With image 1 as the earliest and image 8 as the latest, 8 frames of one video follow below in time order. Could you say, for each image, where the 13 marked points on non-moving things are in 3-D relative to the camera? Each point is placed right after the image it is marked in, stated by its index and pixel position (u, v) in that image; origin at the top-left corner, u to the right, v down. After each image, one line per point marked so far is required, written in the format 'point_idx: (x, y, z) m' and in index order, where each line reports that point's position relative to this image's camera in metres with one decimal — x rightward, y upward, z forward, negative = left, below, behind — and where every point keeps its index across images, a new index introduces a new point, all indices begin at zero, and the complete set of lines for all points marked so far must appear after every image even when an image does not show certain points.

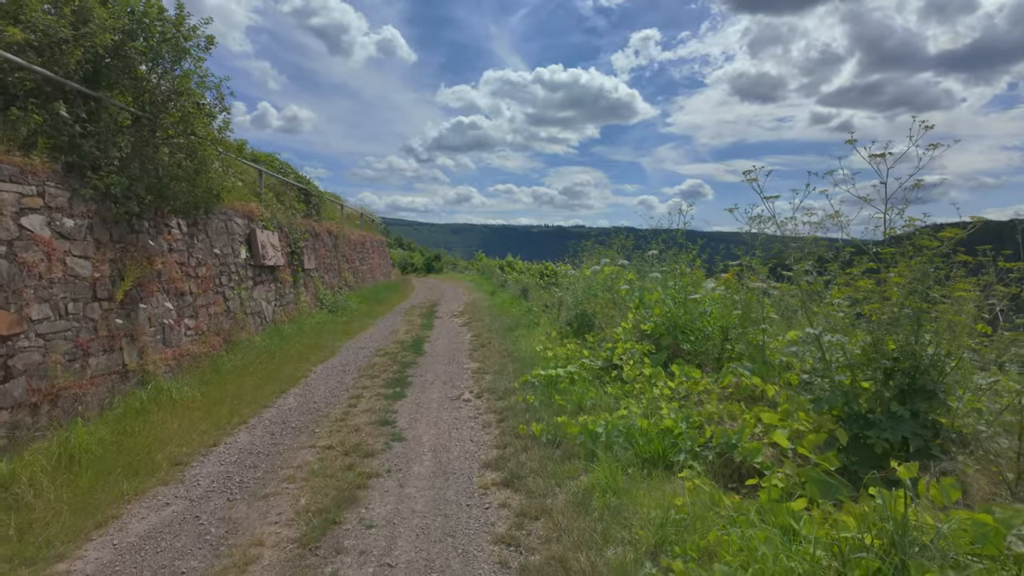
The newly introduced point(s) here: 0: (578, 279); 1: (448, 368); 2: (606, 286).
0: (+1.2, +0.1, +9.8) m
1: (-0.8, -1.1, +7.9) m
2: (+1.3, 0.0, +8.0) m
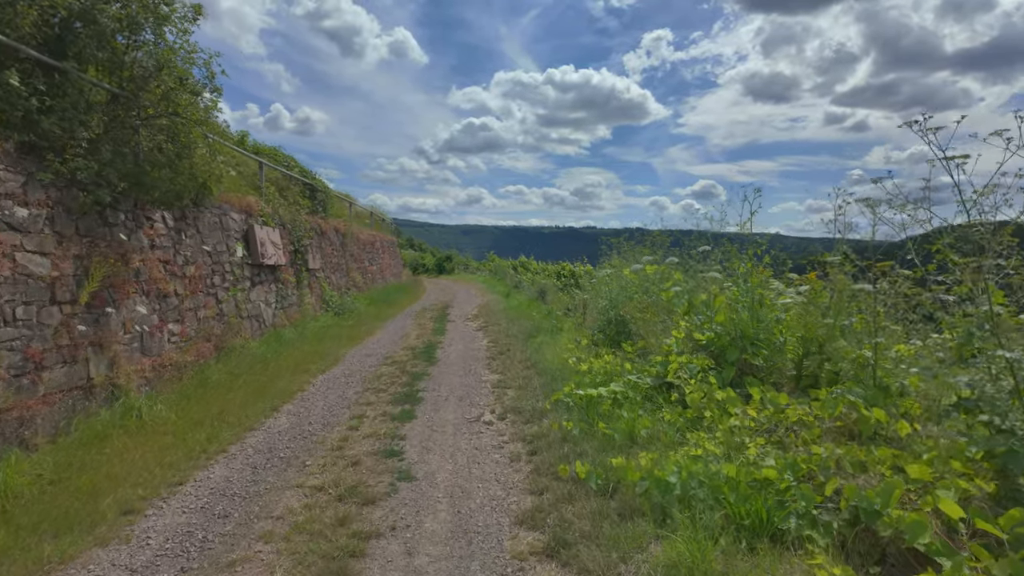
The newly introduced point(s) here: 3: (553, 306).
0: (+1.5, +0.1, +8.8) m
1: (-0.6, -1.1, +6.9) m
2: (+1.6, 0.0, +7.0) m
3: (+0.9, -0.4, +13.0) m
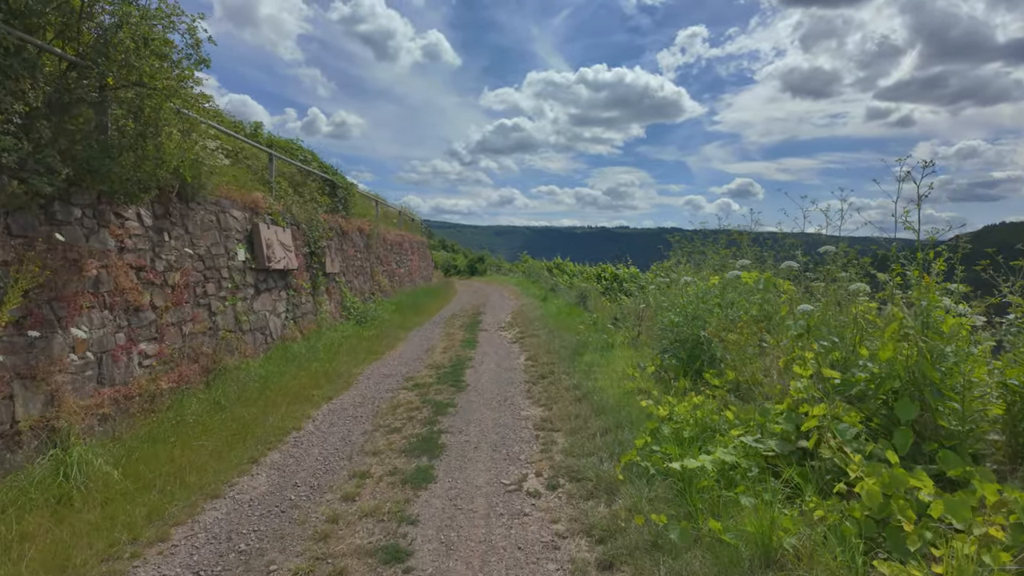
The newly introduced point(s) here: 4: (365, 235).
0: (+2.0, 0.0, +7.2) m
1: (-0.1, -1.2, +5.5) m
2: (+2.1, -0.2, +5.5) m
3: (+1.7, -0.5, +11.5) m
4: (-3.7, +1.4, +15.1) m
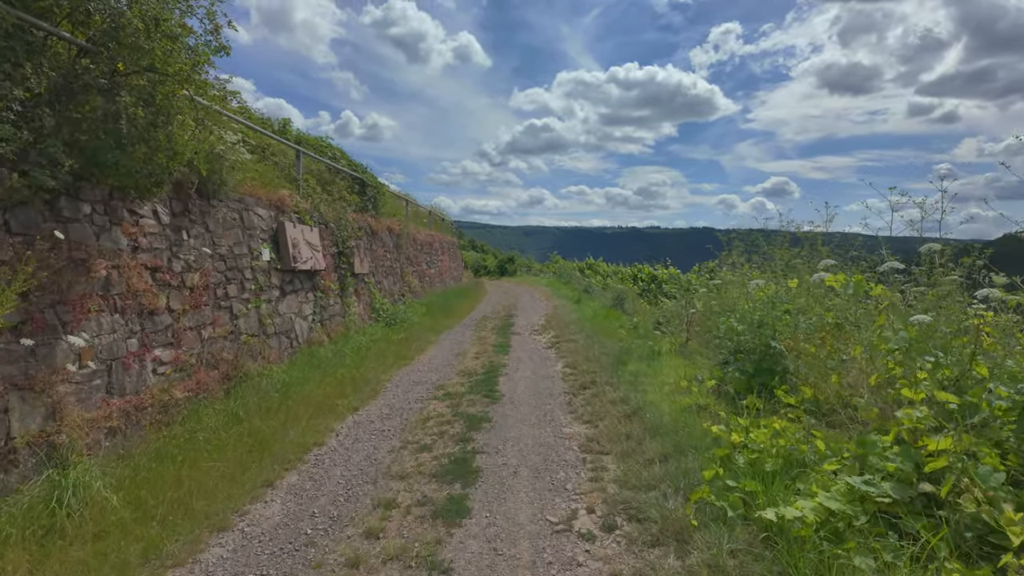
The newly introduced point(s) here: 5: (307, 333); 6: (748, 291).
0: (+2.5, -0.1, +6.6) m
1: (+0.2, -1.2, +4.9) m
2: (+2.4, -0.2, +4.8) m
3: (+2.3, -0.6, +10.9) m
4: (-2.9, +1.3, +14.7) m
5: (-3.0, -0.7, +8.8) m
6: (+2.4, 0.0, +6.1) m
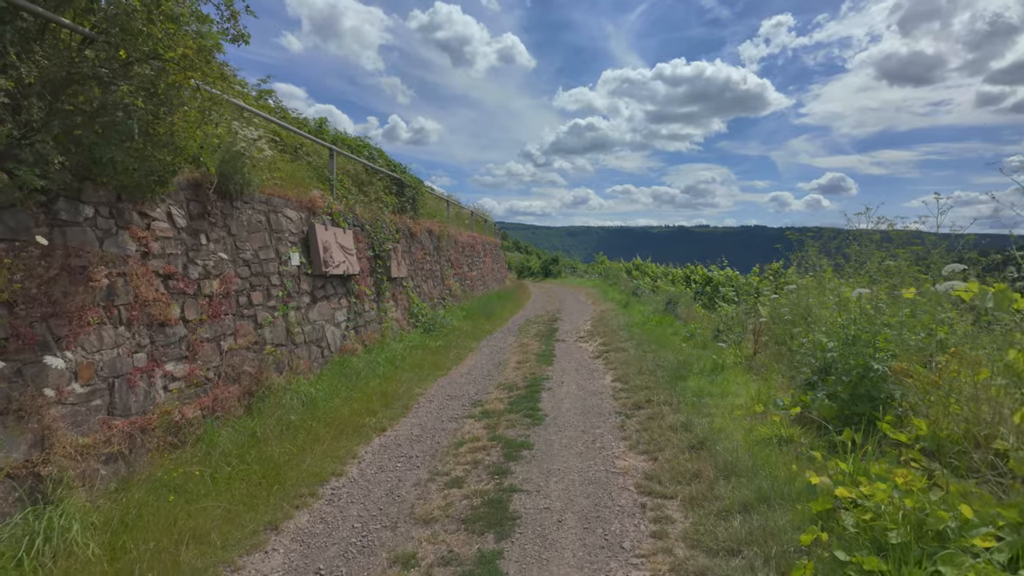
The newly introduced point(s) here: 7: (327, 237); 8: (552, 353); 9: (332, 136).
0: (+2.9, -0.1, +5.7) m
1: (+0.6, -1.3, +4.2) m
2: (+2.7, -0.3, +4.0) m
3: (+3.1, -0.7, +10.0) m
4: (-1.9, +1.2, +14.2) m
5: (-2.4, -0.7, +8.3) m
6: (+2.8, -0.1, +5.2) m
7: (-2.6, +0.7, +8.2) m
8: (+0.6, -1.0, +9.4) m
9: (-3.3, +2.8, +11.0) m
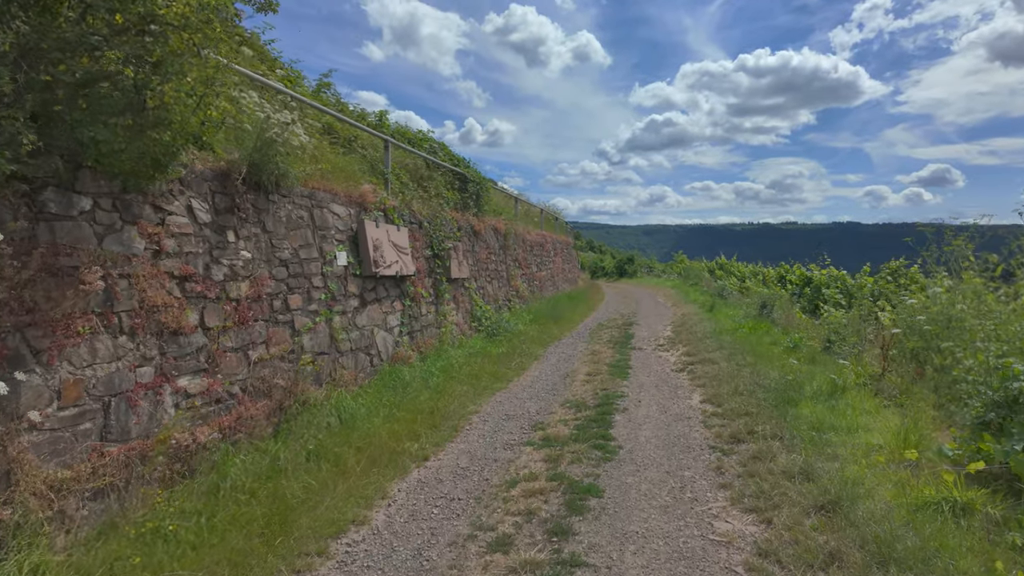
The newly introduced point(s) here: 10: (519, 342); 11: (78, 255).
0: (+3.4, -0.2, +4.3) m
1: (+0.9, -1.3, +3.2) m
2: (+3.0, -0.3, +2.6) m
3: (+4.1, -0.7, +8.6) m
4: (-0.2, +1.2, +13.4) m
5: (-1.5, -0.8, +7.6) m
6: (+3.3, -0.1, +3.9) m
7: (-1.7, +0.7, +7.5) m
8: (+1.6, -1.1, +8.3) m
9: (-2.1, +2.8, +10.4) m
10: (+0.1, -0.9, +10.2) m
11: (-2.7, +0.2, +3.7) m
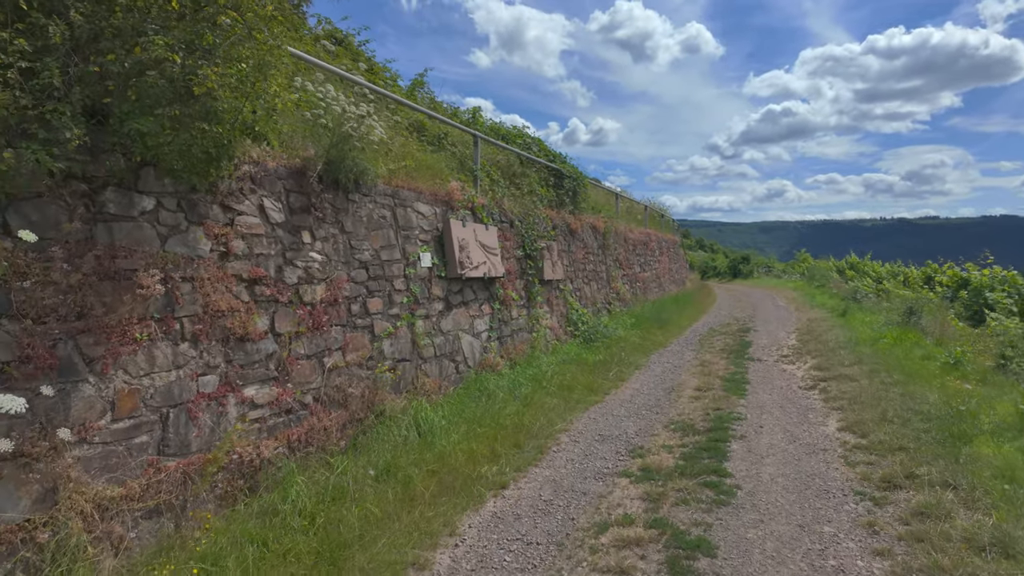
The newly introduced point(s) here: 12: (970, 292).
0: (+3.9, -0.2, +3.1) m
1: (+1.2, -1.4, +2.4) m
2: (+3.2, -0.3, +1.5) m
3: (+5.4, -0.7, +7.1) m
4: (+1.9, +1.2, +12.6) m
5: (-0.4, -0.8, +7.2) m
6: (+3.7, -0.1, +2.6) m
7: (-0.6, +0.6, +7.1) m
8: (+2.9, -1.1, +7.3) m
9: (-0.5, +2.8, +10.0) m
10: (+1.7, -1.0, +9.4) m
11: (-2.2, +0.2, +3.5) m
12: (+8.5, 0.0, +10.9) m
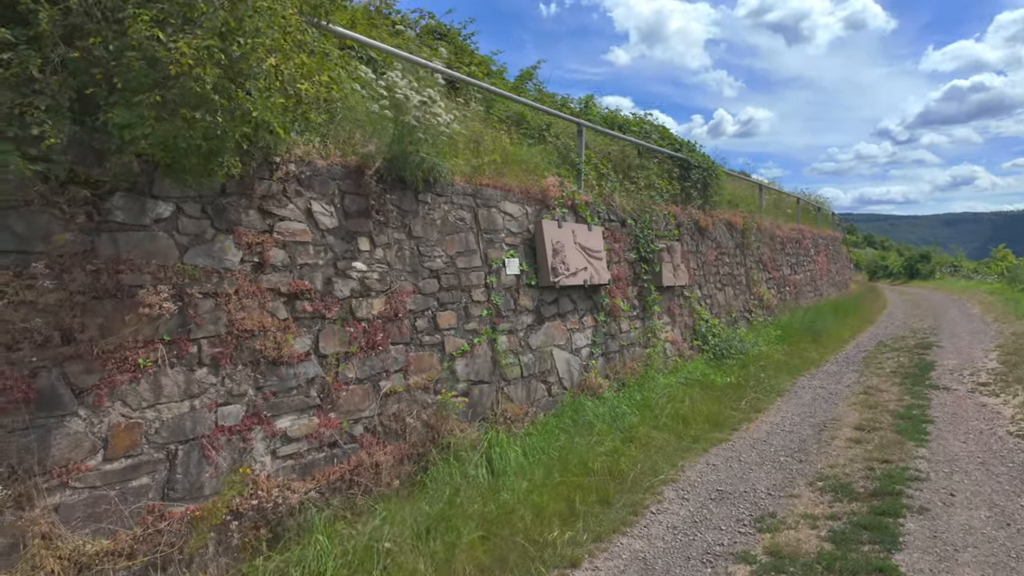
0: (+4.0, -0.3, +1.3) m
1: (+1.2, -1.4, +1.2) m
2: (+2.9, -0.4, -0.2) m
3: (+6.3, -0.8, +4.9) m
4: (+4.2, +1.1, +11.0) m
5: (+0.7, -0.9, +6.2) m
6: (+3.6, -0.2, +0.9) m
7: (+0.5, +0.5, +6.2) m
8: (+3.9, -1.2, +5.6) m
9: (+1.3, +2.7, +9.0) m
10: (+3.3, -1.1, +7.9) m
11: (-1.9, +0.1, +3.1) m
12: (+10.2, -0.1, +7.8) m
